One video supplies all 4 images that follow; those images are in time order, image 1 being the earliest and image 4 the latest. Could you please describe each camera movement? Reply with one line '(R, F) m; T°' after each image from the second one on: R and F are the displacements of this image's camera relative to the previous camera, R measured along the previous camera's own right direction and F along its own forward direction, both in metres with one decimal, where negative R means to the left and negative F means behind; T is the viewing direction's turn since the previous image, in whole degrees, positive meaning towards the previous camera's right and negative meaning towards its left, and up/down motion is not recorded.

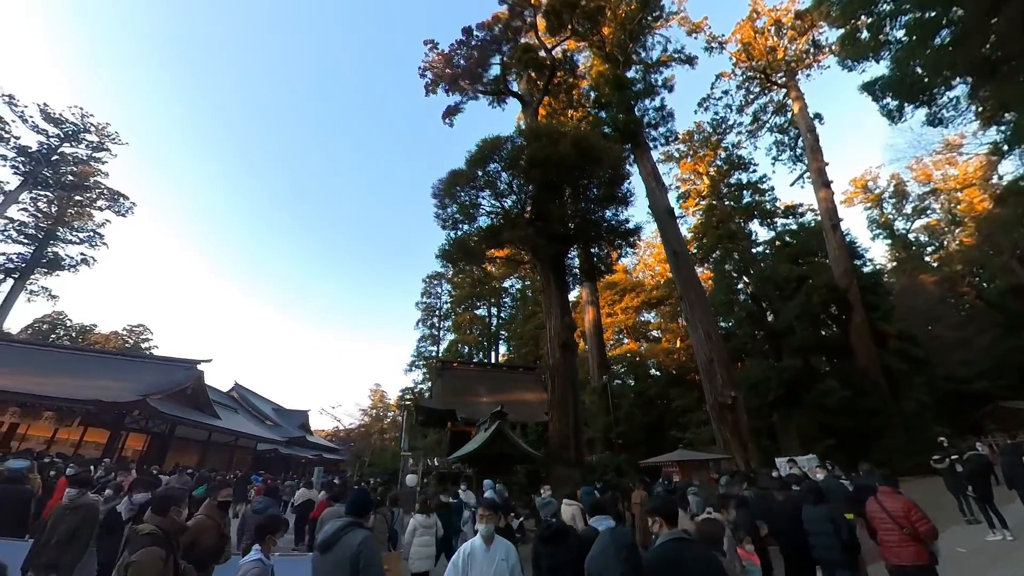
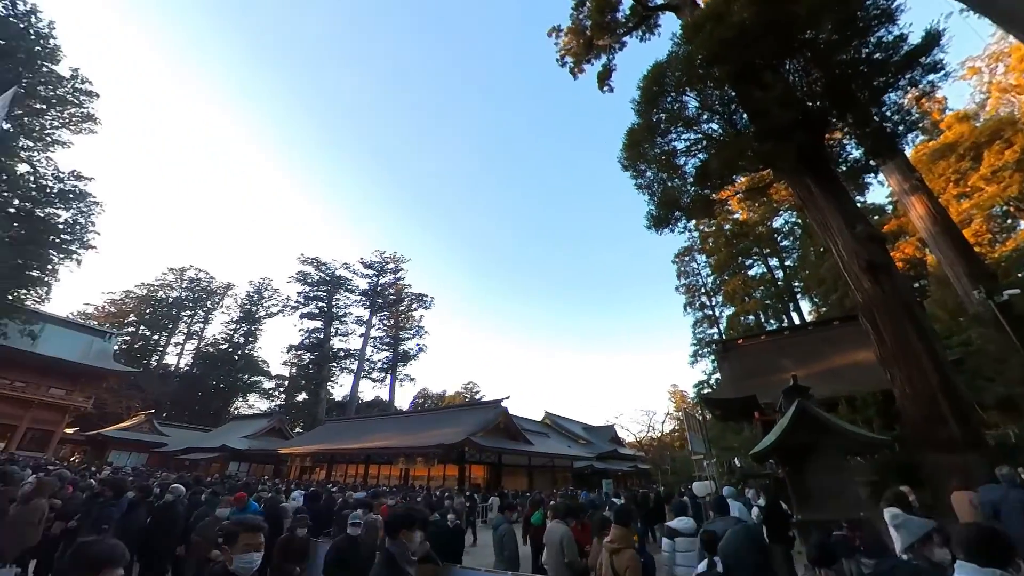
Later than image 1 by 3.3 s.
(+1.2, +1.5) m; -36°
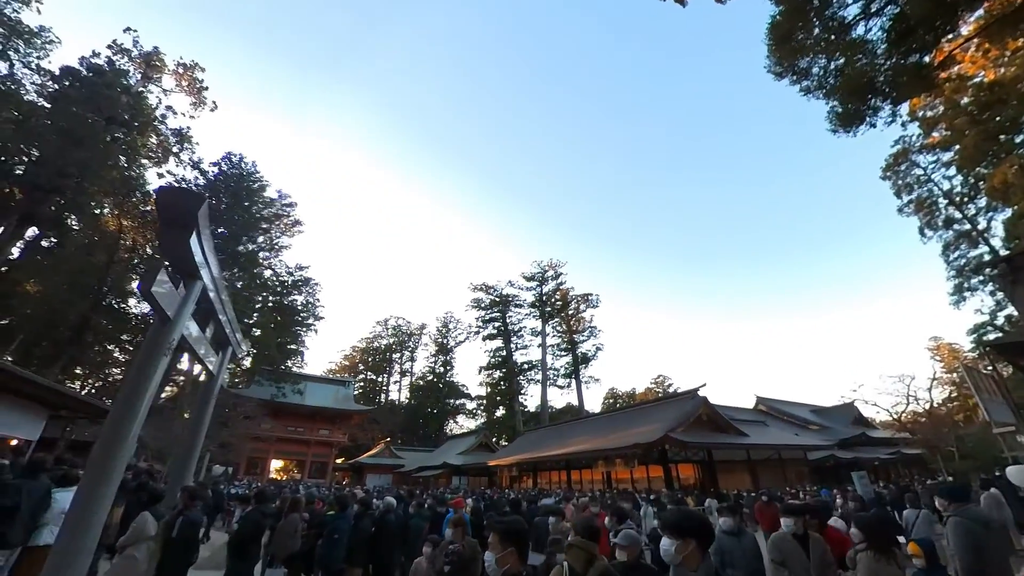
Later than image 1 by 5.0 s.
(+0.5, +0.6) m; -23°
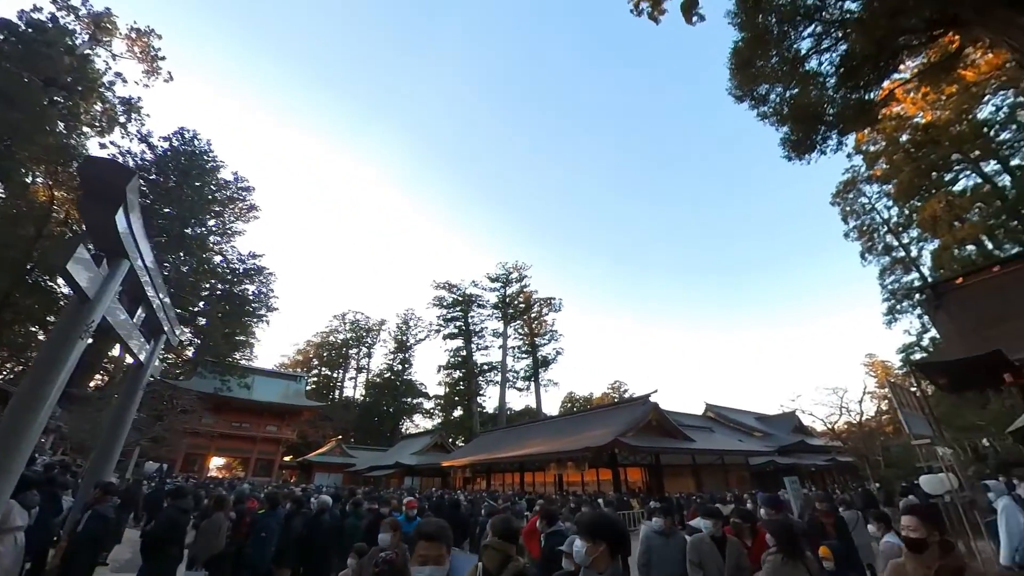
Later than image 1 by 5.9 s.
(+0.1, 0.0) m; +4°
